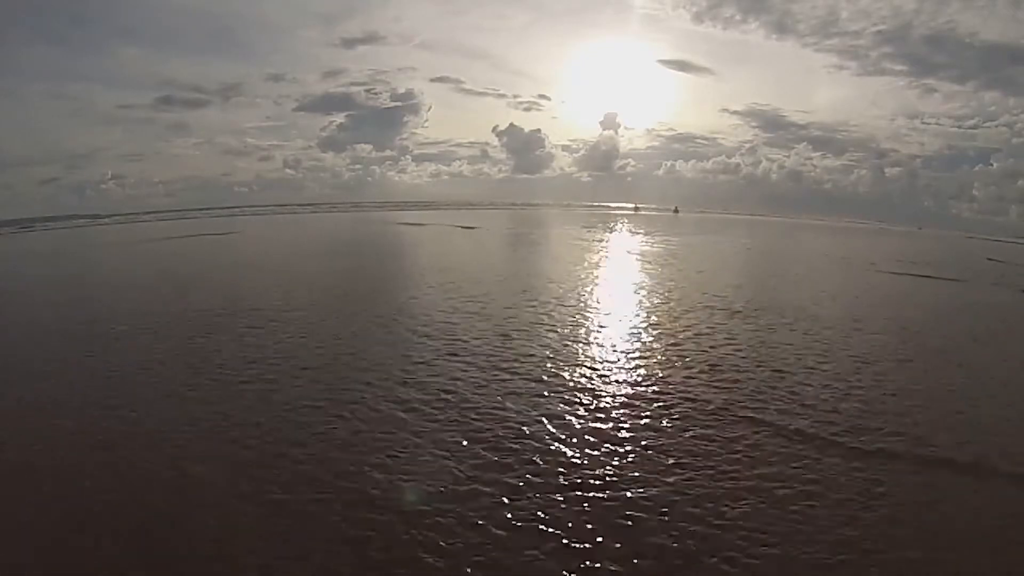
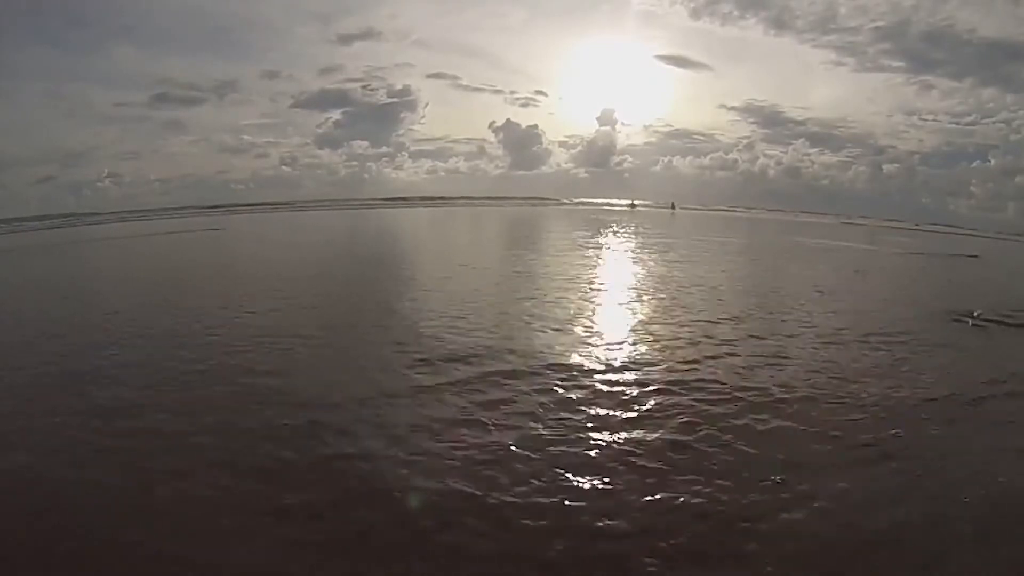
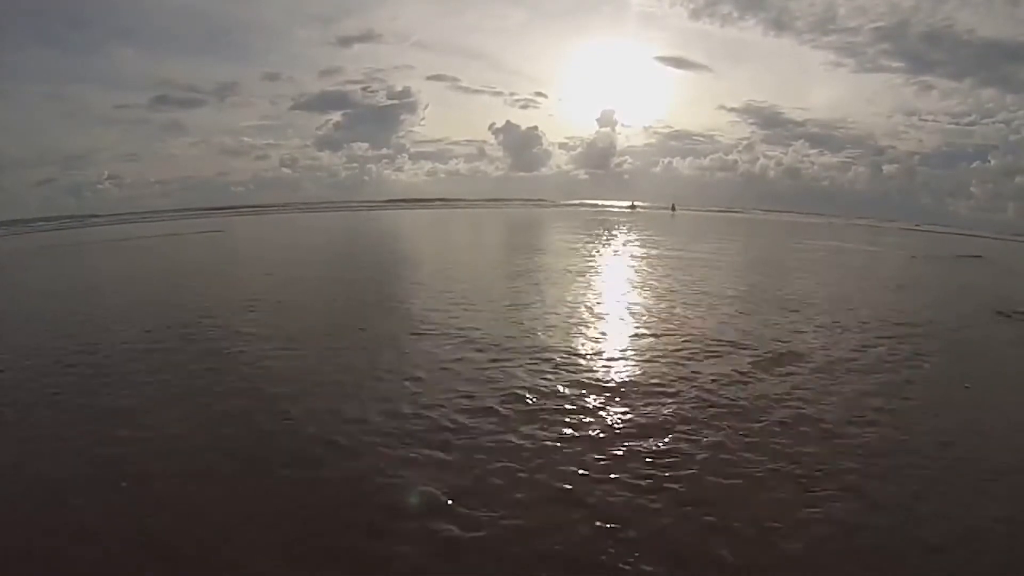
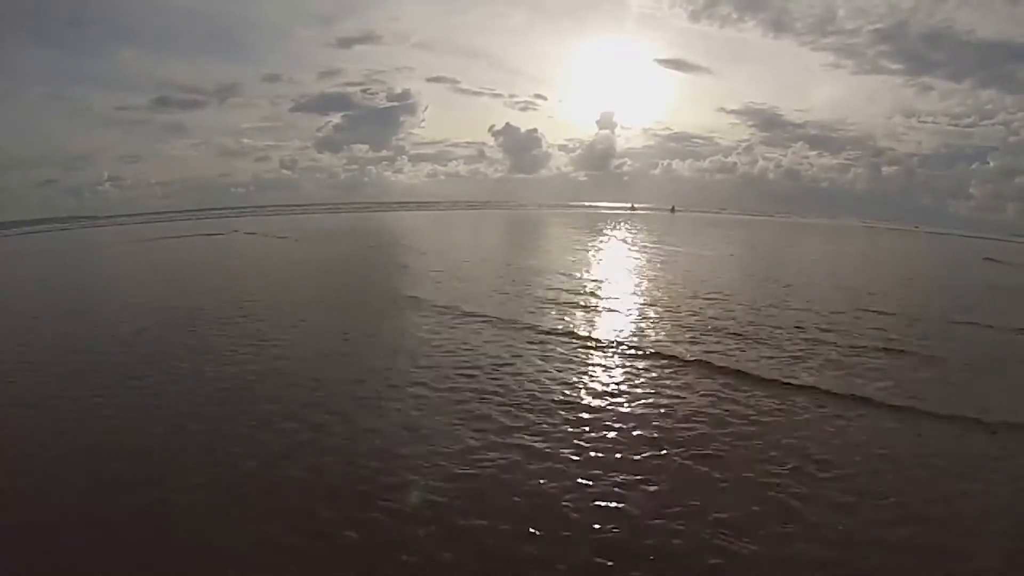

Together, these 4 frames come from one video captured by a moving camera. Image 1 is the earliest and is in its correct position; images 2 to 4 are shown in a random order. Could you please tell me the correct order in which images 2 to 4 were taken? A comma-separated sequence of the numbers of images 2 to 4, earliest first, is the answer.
4, 3, 2
